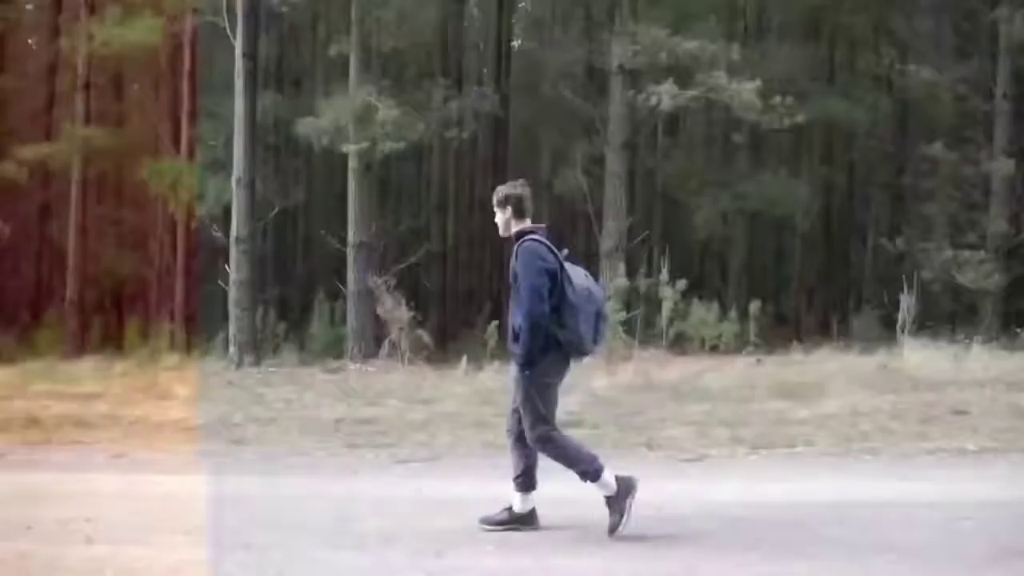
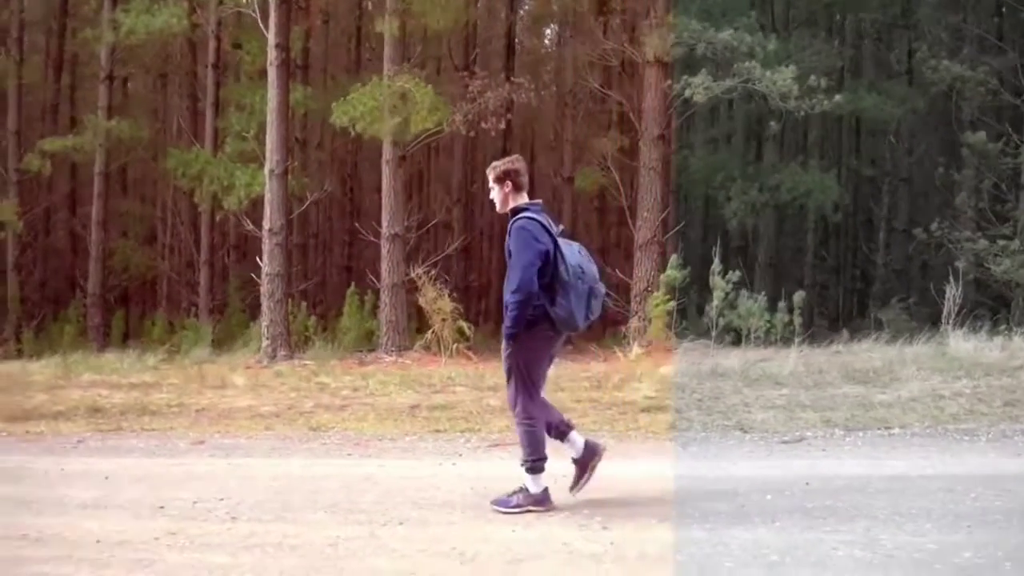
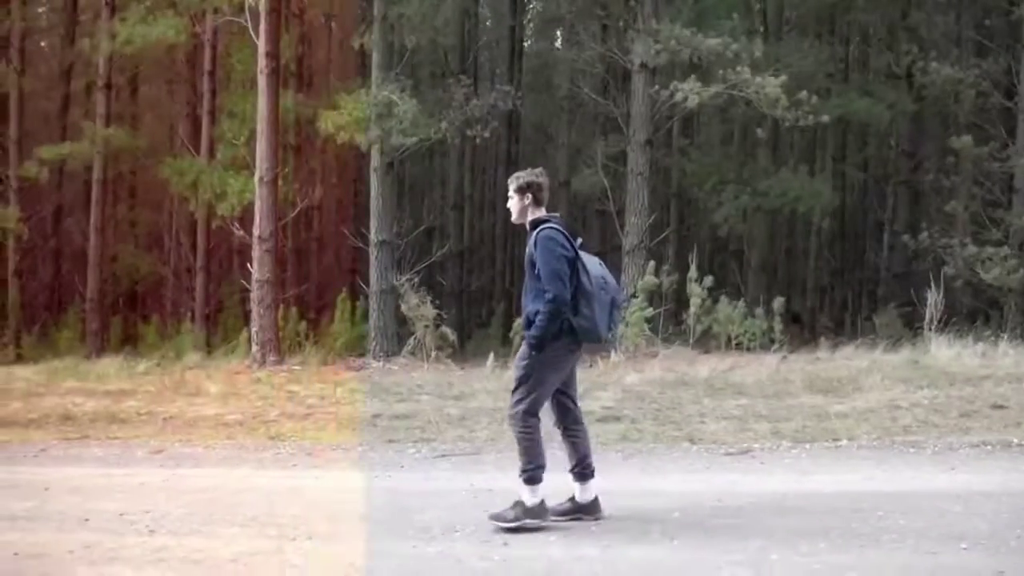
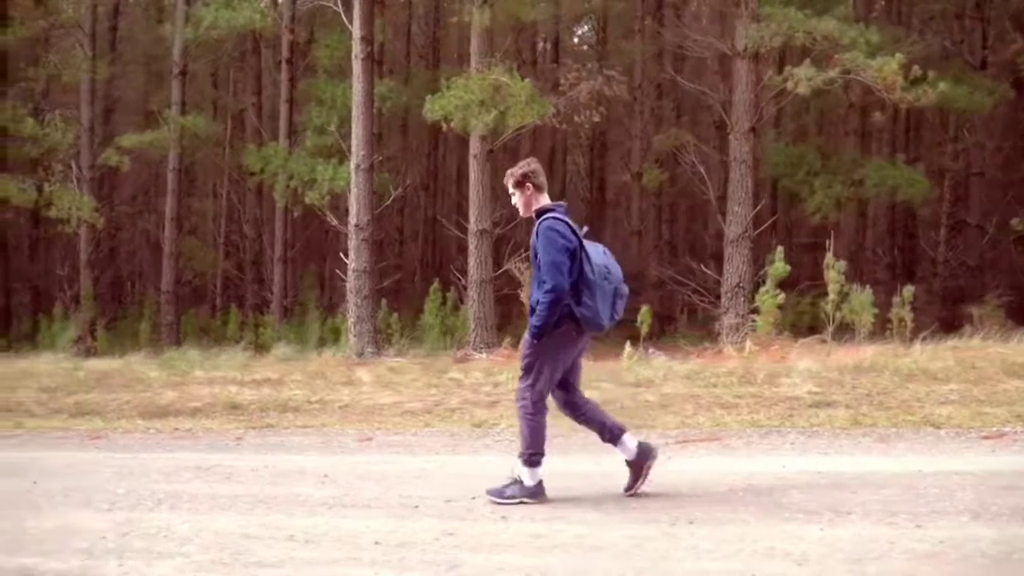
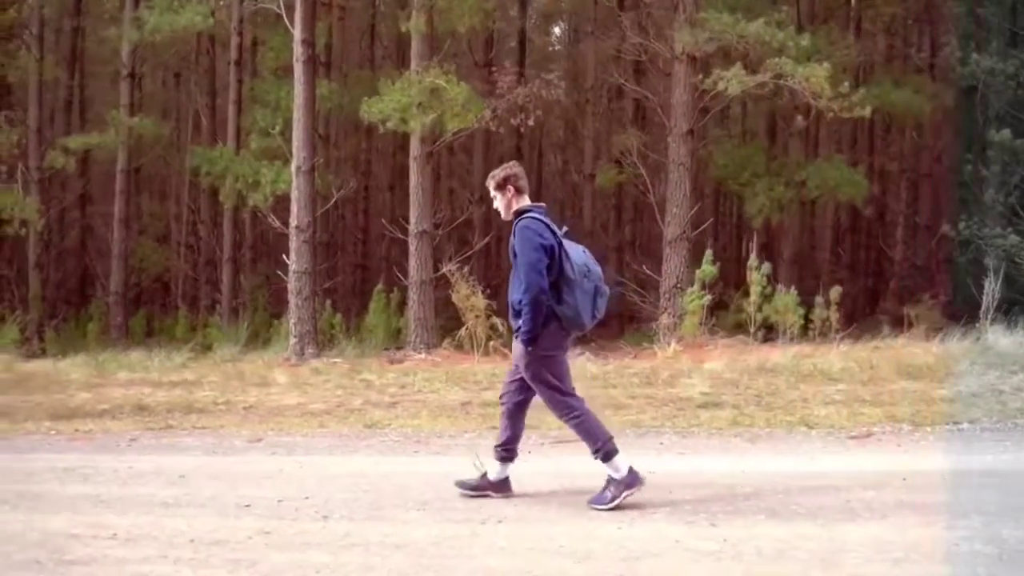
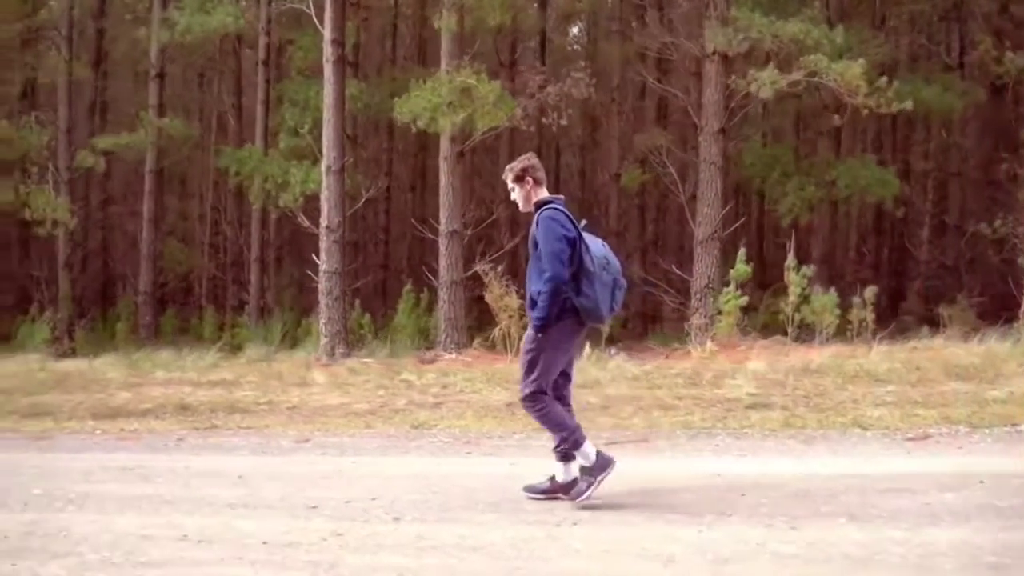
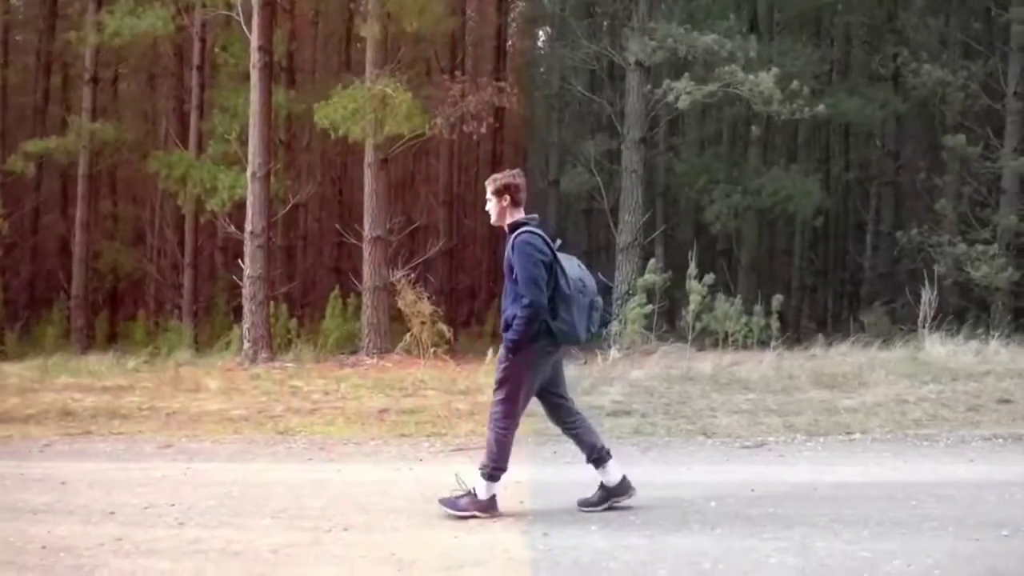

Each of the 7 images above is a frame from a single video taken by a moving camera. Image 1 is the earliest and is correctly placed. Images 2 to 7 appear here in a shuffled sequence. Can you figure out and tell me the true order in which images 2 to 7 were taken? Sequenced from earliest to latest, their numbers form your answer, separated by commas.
3, 7, 2, 5, 6, 4
